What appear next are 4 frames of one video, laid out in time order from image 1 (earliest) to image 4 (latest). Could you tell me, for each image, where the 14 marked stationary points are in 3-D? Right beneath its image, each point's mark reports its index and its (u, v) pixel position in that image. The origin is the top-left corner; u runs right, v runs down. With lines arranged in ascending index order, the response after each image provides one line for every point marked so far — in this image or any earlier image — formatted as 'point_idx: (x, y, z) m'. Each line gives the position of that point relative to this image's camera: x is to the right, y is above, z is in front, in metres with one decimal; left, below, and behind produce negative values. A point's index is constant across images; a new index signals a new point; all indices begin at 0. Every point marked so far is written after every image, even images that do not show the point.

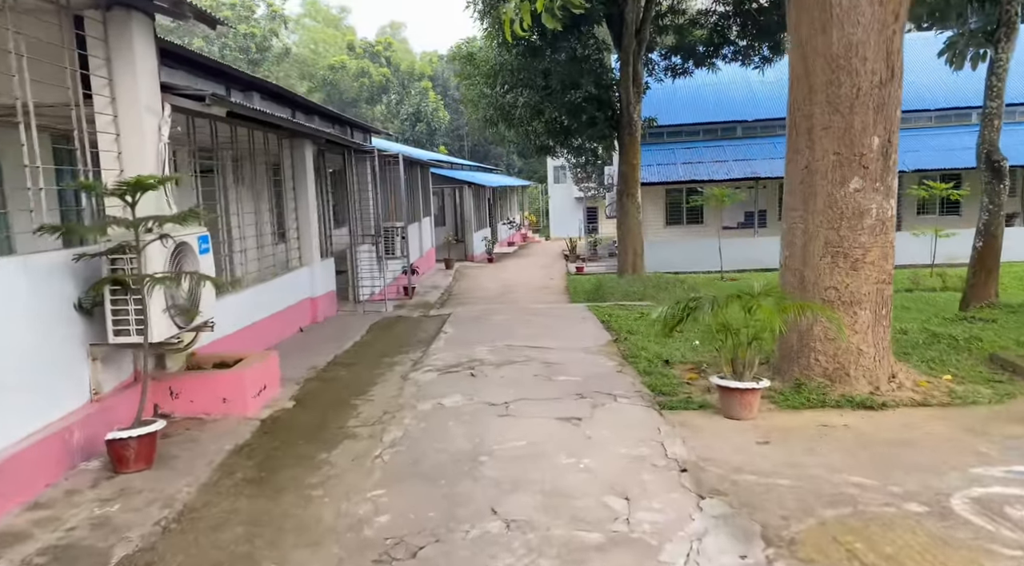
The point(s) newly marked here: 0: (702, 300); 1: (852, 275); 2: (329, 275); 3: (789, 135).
0: (+1.2, -0.1, +5.0) m
1: (+2.3, +0.1, +5.2) m
2: (-2.4, +0.1, +10.3) m
3: (+2.0, +1.1, +5.5) m
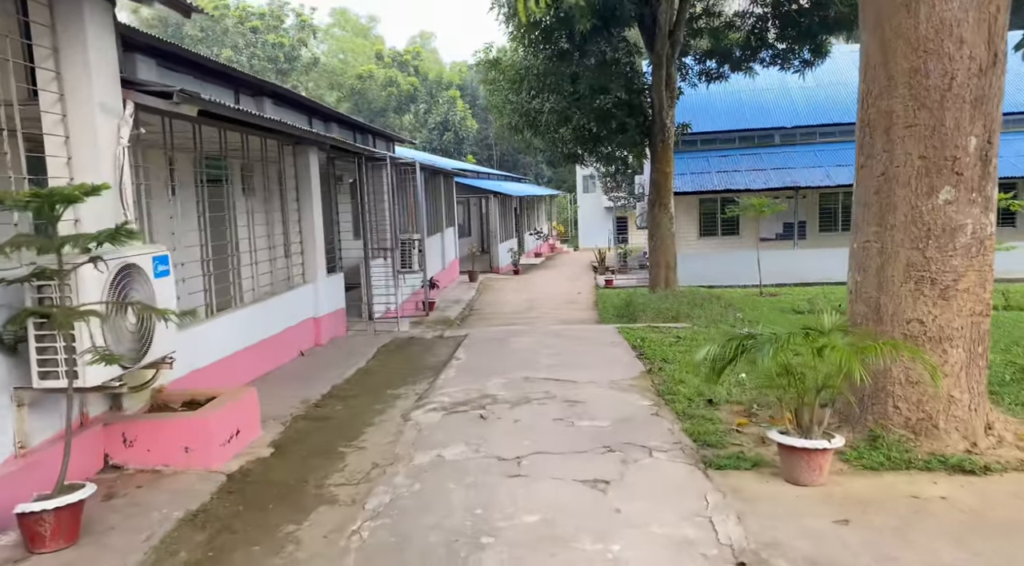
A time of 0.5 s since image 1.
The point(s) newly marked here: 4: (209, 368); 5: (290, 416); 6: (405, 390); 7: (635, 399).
0: (+1.3, -0.3, +4.1) m
1: (+2.4, -0.1, +4.3) m
2: (-2.2, -0.1, +9.5) m
3: (+2.1, +0.9, +4.6) m
4: (-2.3, -0.7, +6.0) m
5: (-1.6, -1.0, +5.6) m
6: (-0.9, -0.9, +6.4) m
7: (+0.9, -0.8, +5.6) m
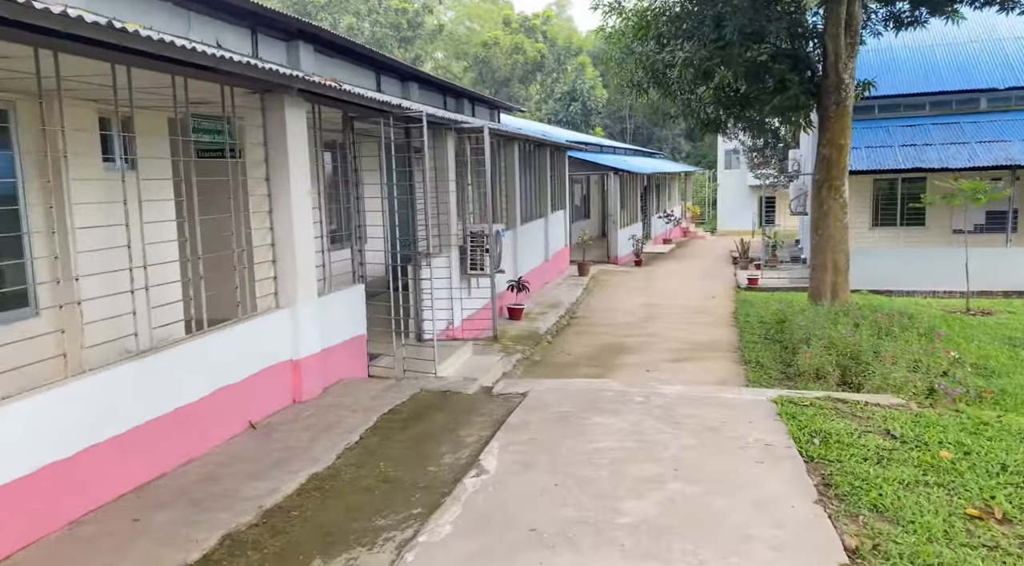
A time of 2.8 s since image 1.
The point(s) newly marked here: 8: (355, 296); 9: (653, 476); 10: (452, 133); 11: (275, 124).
0: (+1.1, -0.7, +0.5) m
1: (+2.2, -0.6, +0.5) m
2: (-1.4, -0.3, +6.5) m
3: (+1.9, +0.4, +0.8) m
4: (-2.2, -0.9, +3.1) m
5: (-1.6, -1.3, +2.5) m
6: (-0.7, -1.2, +3.2) m
7: (+0.9, -1.2, +2.1) m
8: (-1.4, -0.1, +6.7) m
9: (+0.7, -1.0, +4.0) m
10: (-0.7, +1.8, +9.3) m
11: (-1.7, +1.1, +5.5) m
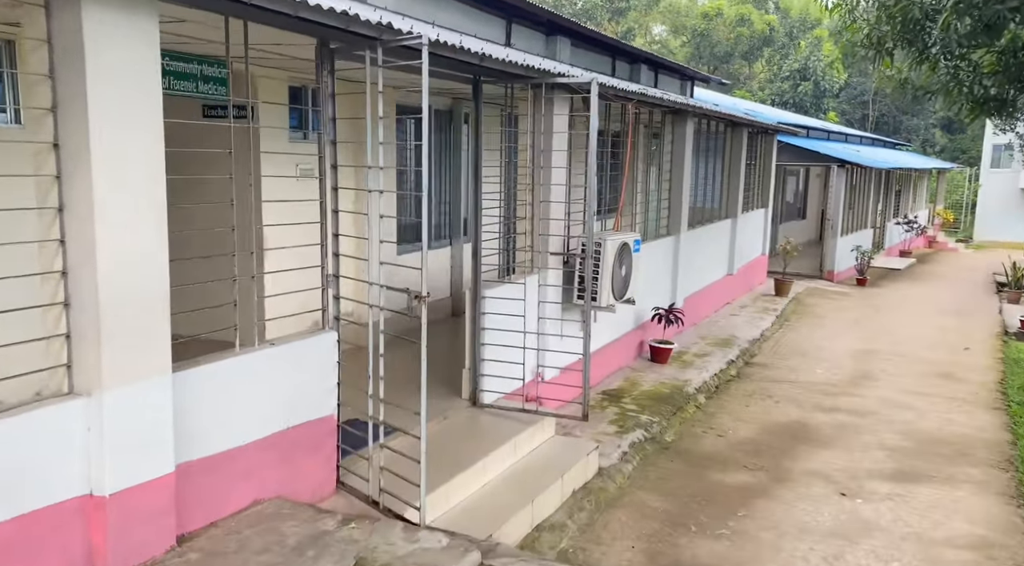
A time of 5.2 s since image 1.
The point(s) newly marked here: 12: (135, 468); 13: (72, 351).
0: (-0.4, -1.3, -2.7) m
1: (+0.6, -1.2, -3.0) m
2: (-1.2, -0.5, +3.7) m
3: (+0.6, -0.2, -2.7) m
4: (-2.9, -1.1, +0.6) m
5: (-2.5, -1.6, 0.0) m
6: (-1.5, -1.5, +0.4) m
7: (-0.2, -1.7, -1.1) m
8: (-1.1, -0.4, +3.8) m
9: (+0.2, -1.5, +0.8) m
10: (+0.4, +1.5, +6.1) m
11: (-1.6, +0.9, +2.8) m
12: (-1.5, -0.7, +3.1) m
13: (-1.7, -0.2, +3.0) m
